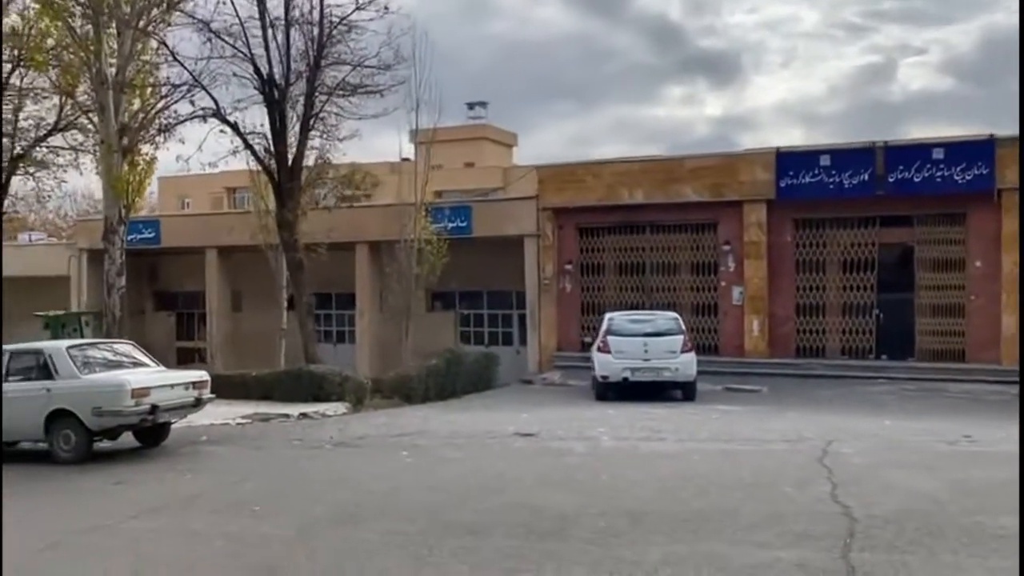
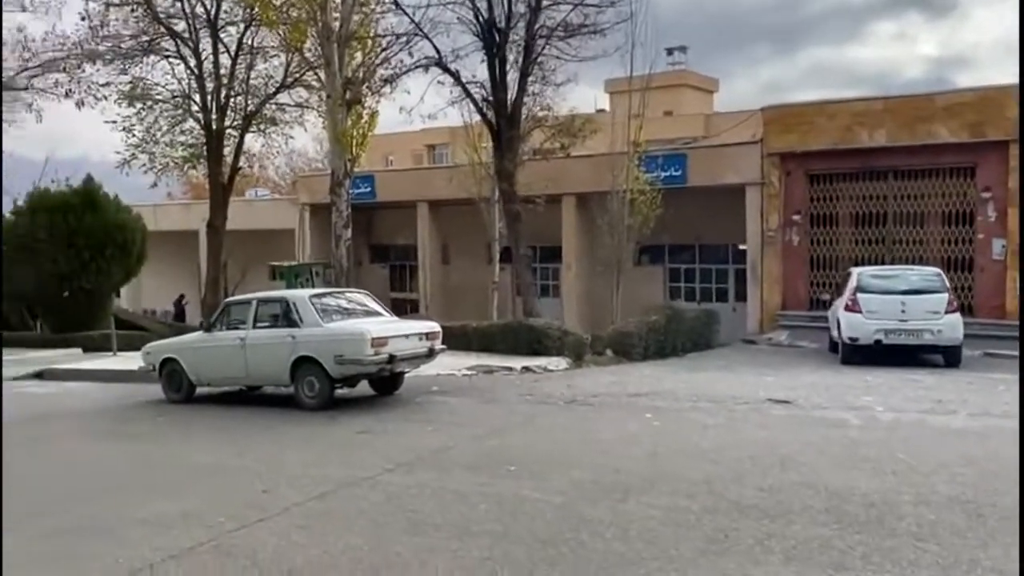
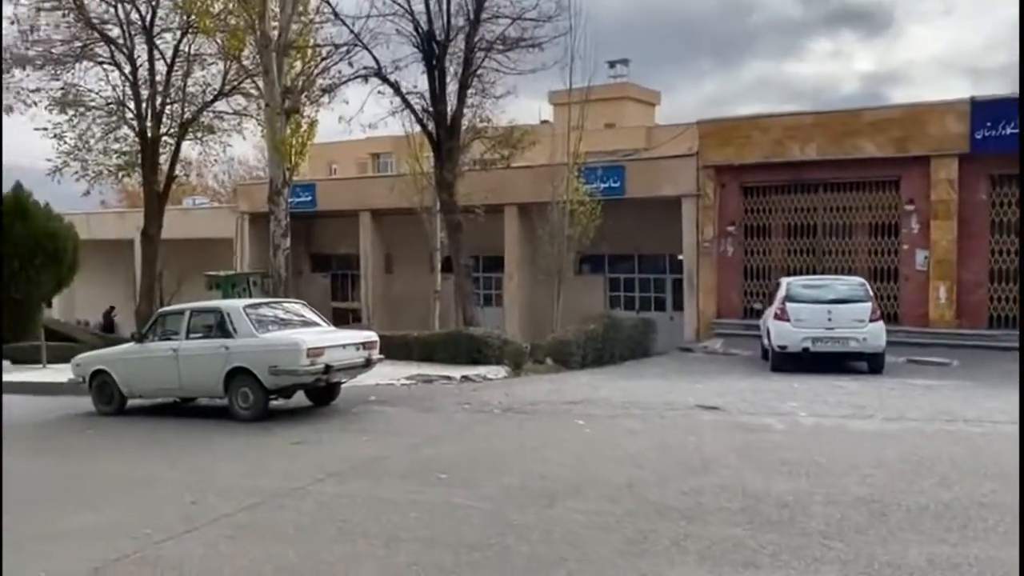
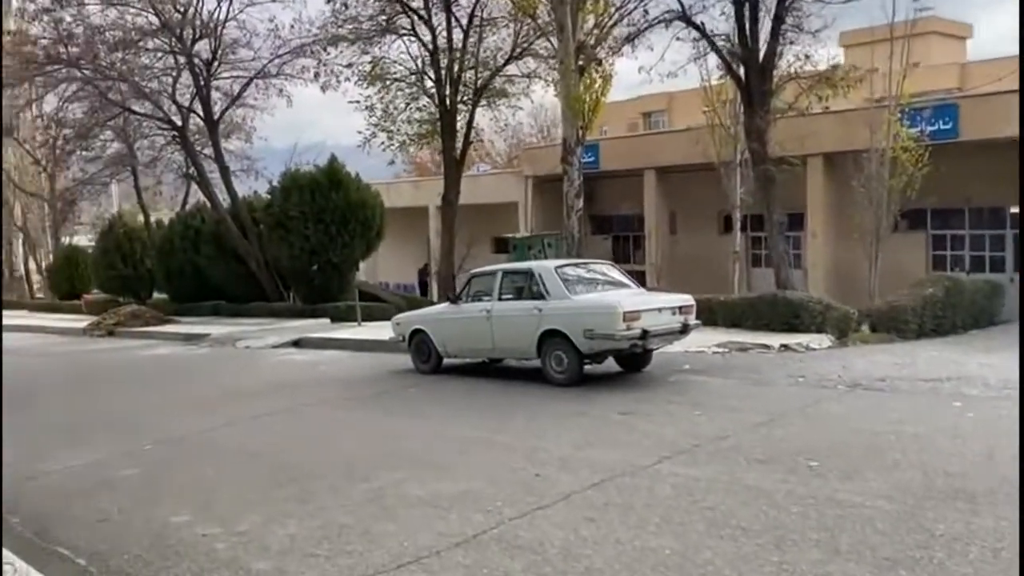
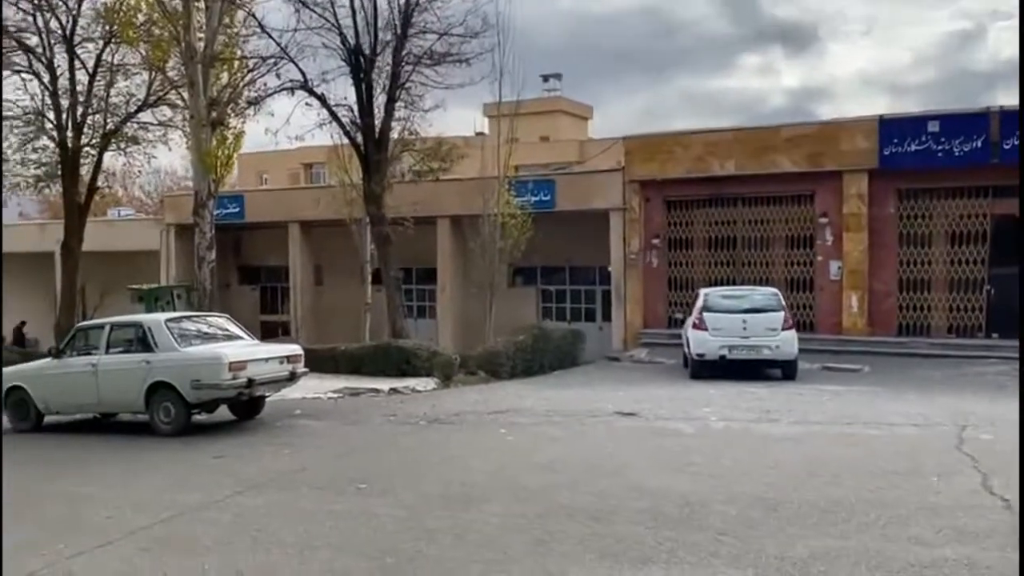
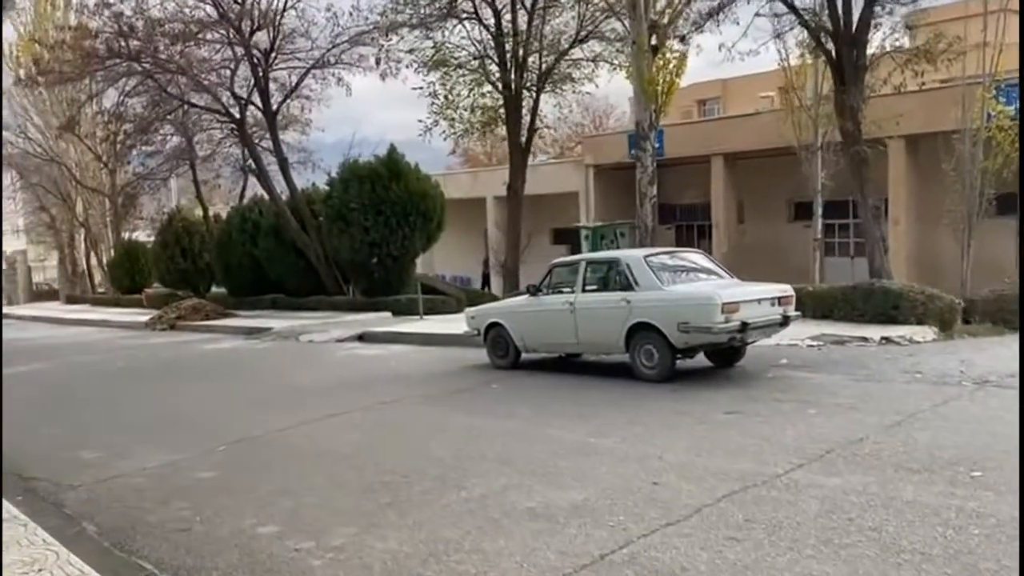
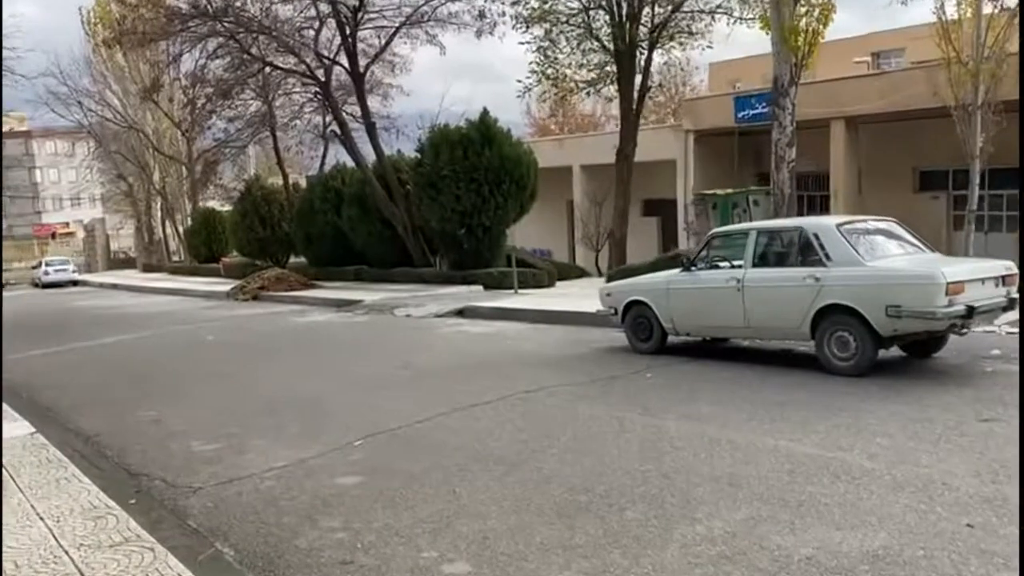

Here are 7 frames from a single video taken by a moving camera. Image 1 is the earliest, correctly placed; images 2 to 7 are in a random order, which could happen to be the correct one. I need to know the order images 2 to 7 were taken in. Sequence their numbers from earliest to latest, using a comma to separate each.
5, 3, 2, 4, 6, 7
